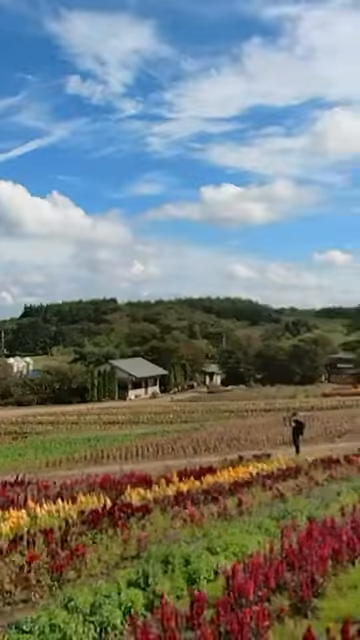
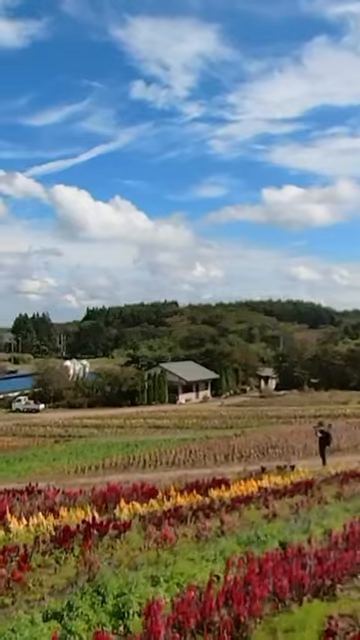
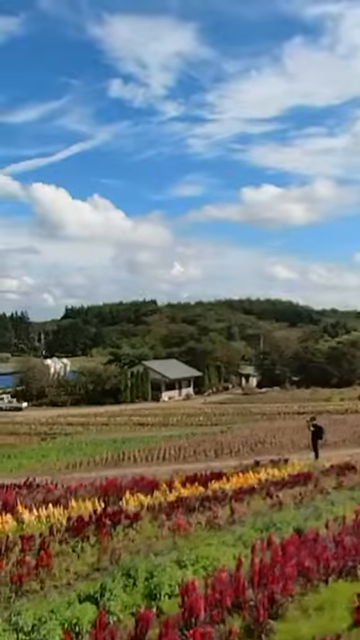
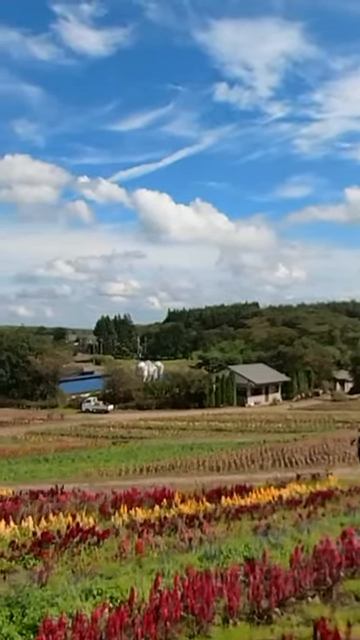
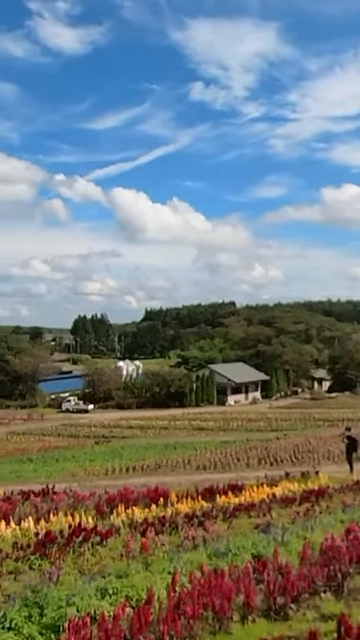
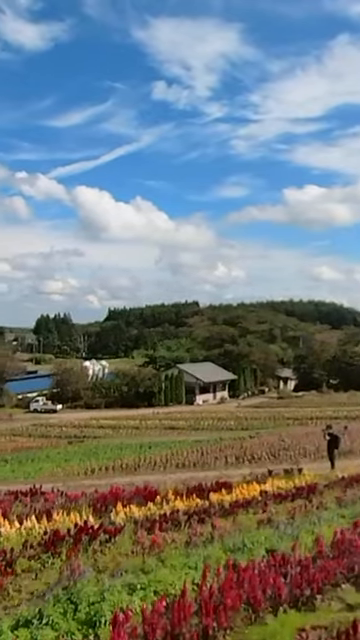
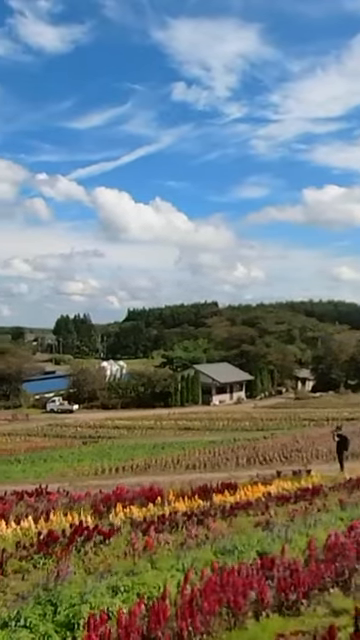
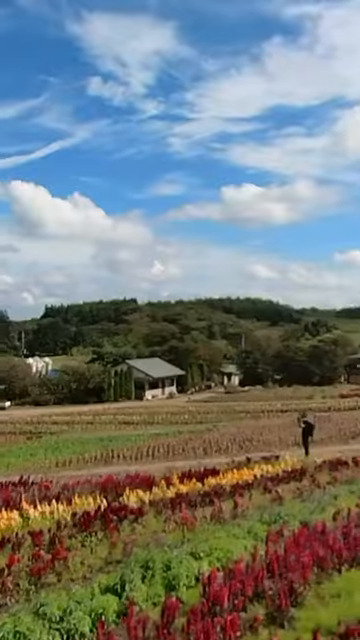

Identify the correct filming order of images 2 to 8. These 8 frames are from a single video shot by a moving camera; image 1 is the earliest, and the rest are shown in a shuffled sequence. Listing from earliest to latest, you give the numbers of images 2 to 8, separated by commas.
8, 3, 2, 6, 7, 5, 4
